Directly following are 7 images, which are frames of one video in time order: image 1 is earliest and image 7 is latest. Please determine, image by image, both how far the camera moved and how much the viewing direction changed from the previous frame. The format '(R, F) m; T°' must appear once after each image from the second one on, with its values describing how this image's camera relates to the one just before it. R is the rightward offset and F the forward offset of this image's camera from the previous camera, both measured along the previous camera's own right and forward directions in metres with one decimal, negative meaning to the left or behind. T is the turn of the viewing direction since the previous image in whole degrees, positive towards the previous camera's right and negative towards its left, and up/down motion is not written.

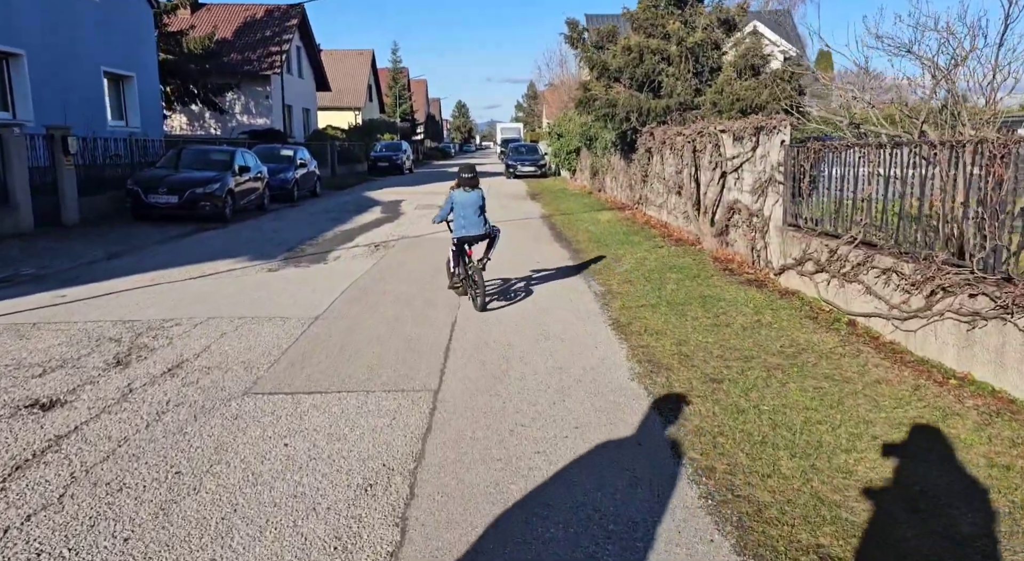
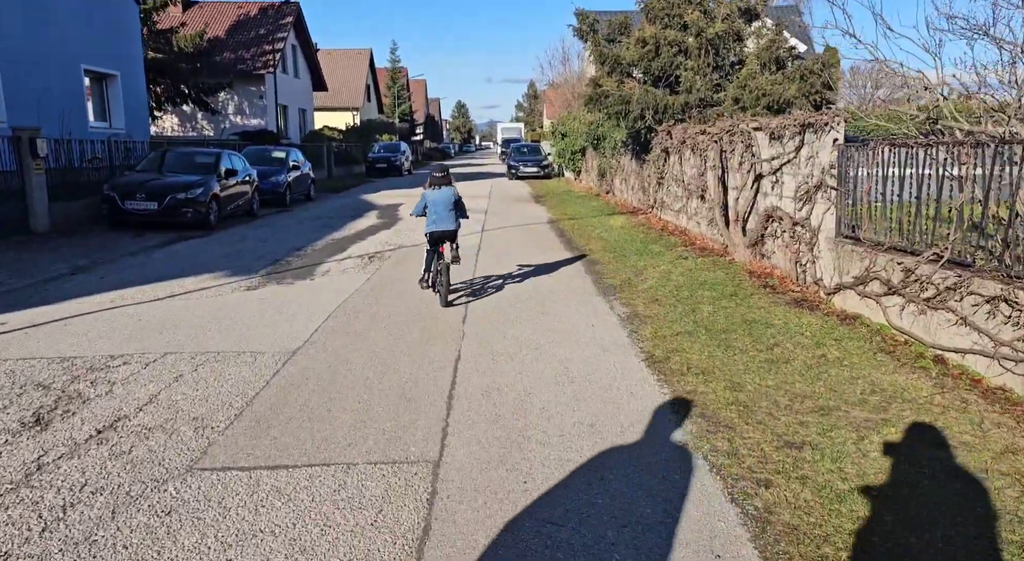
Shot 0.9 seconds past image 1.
(-0.1, +1.1) m; 0°
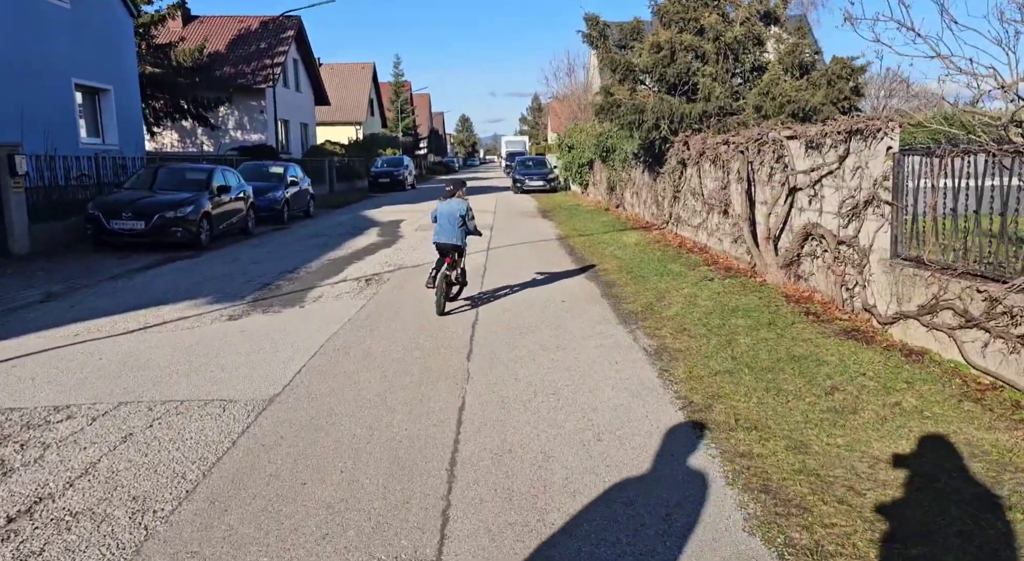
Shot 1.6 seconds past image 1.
(-0.1, +0.8) m; 0°
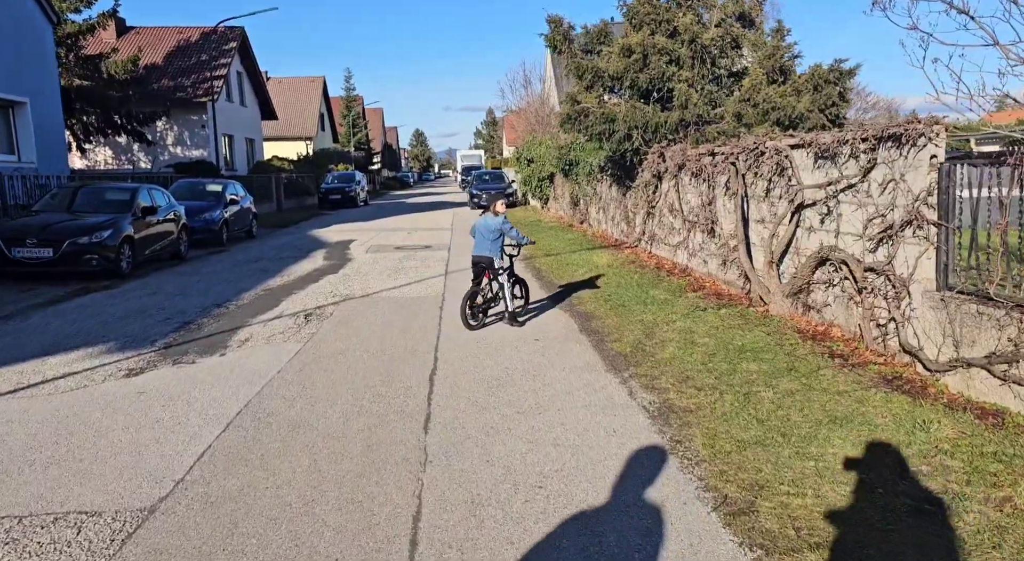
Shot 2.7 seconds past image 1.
(-0.1, +1.3) m; +4°
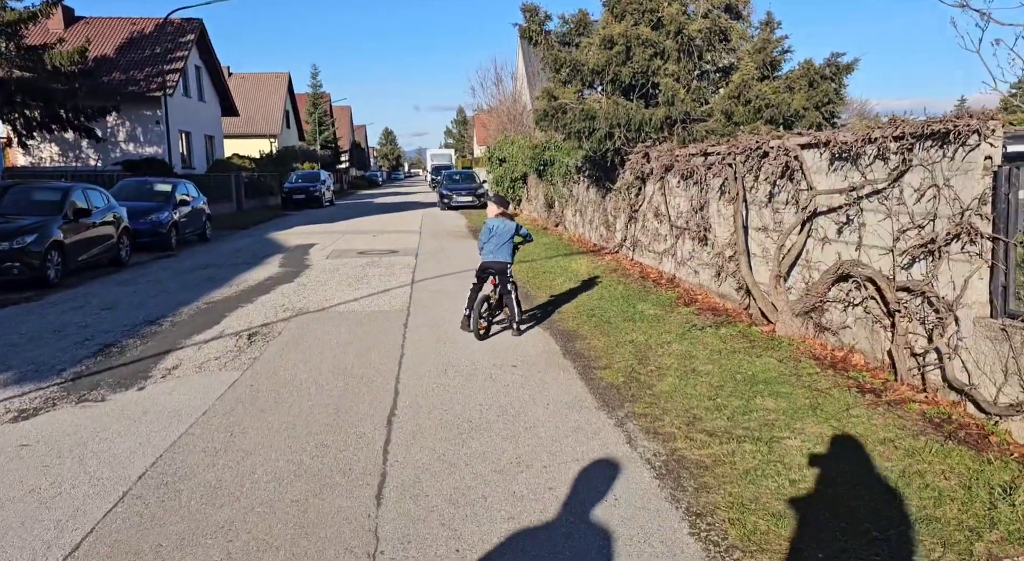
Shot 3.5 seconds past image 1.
(0.0, +0.9) m; +2°
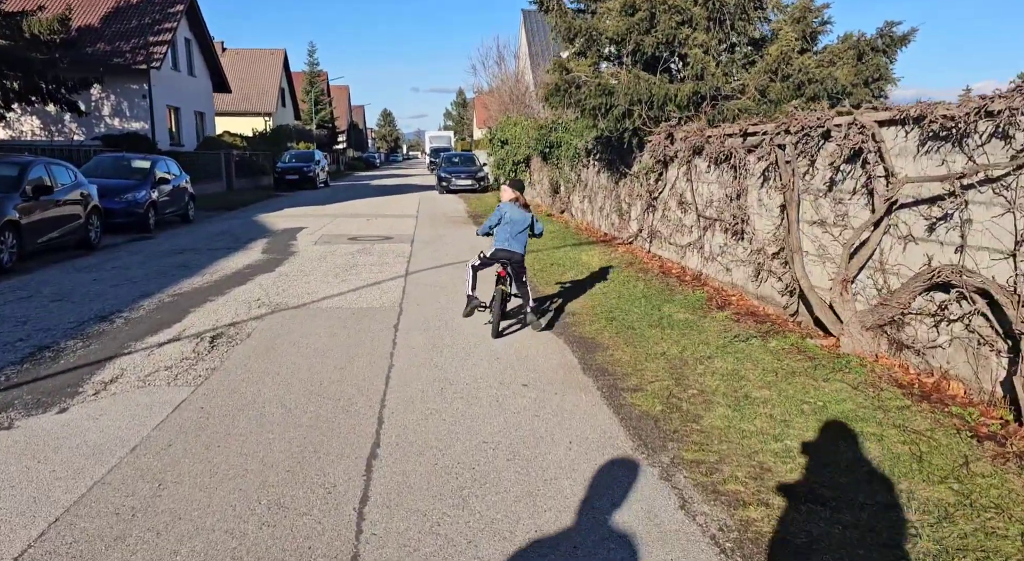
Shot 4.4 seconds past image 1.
(-0.1, +1.1) m; 0°
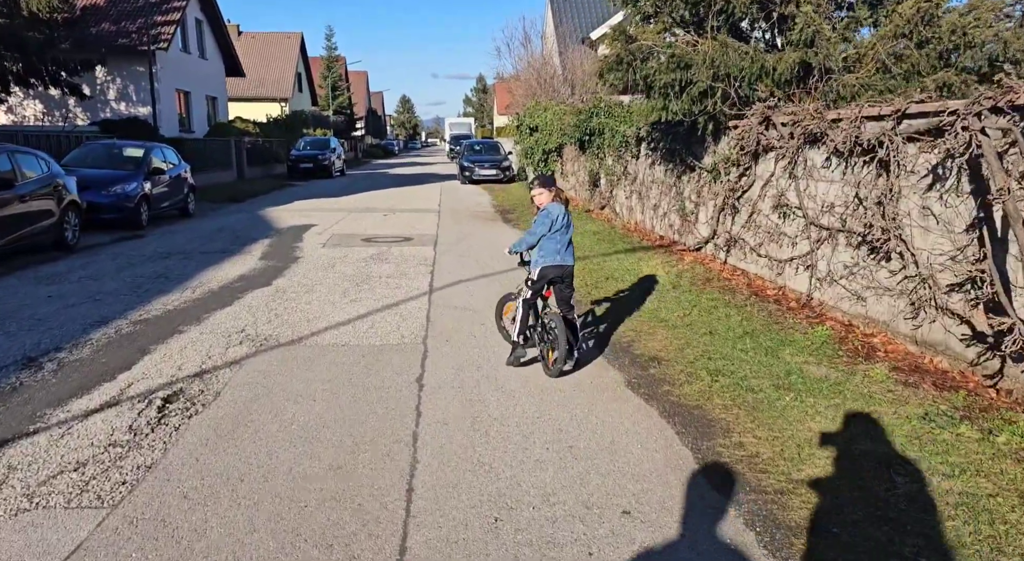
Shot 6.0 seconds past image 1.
(-0.4, +1.9) m; -1°
